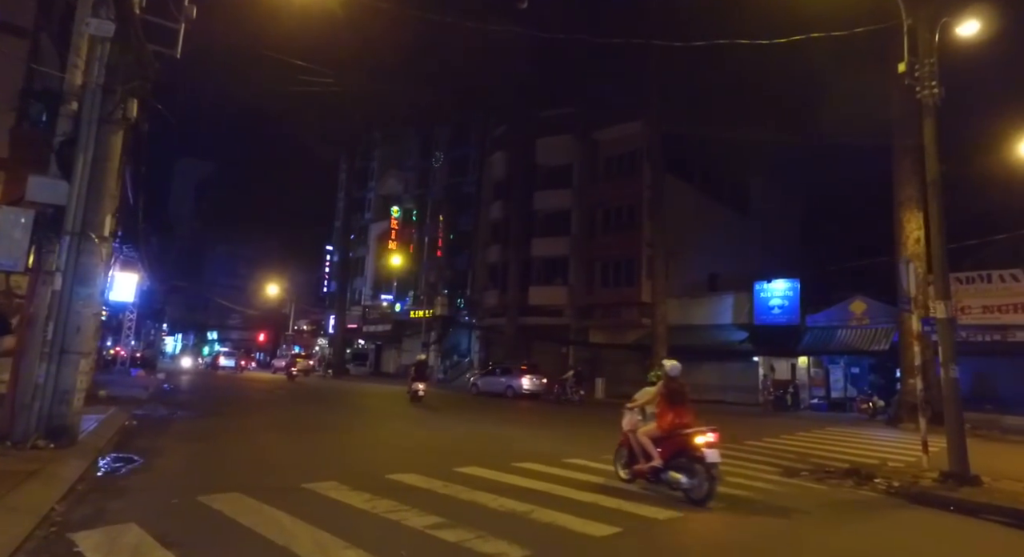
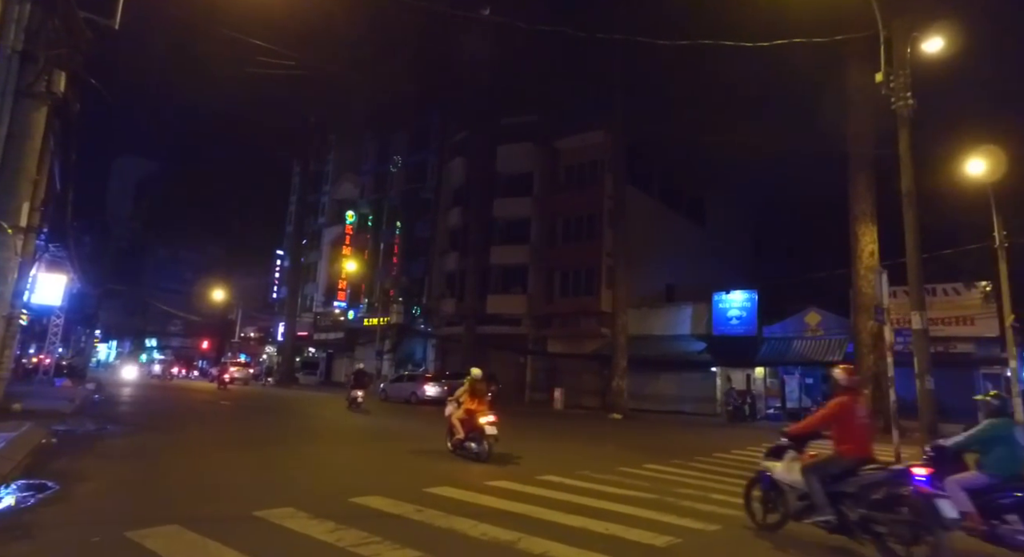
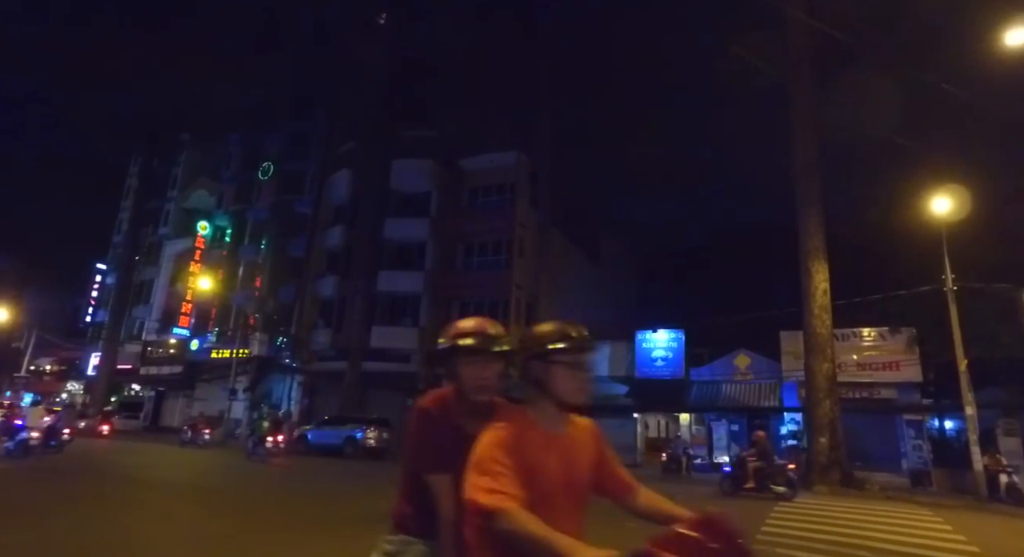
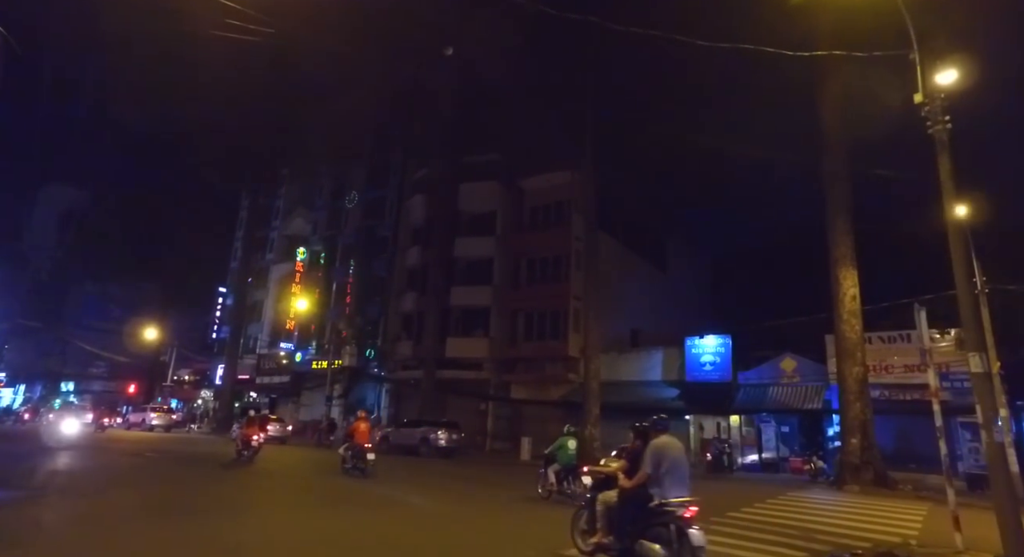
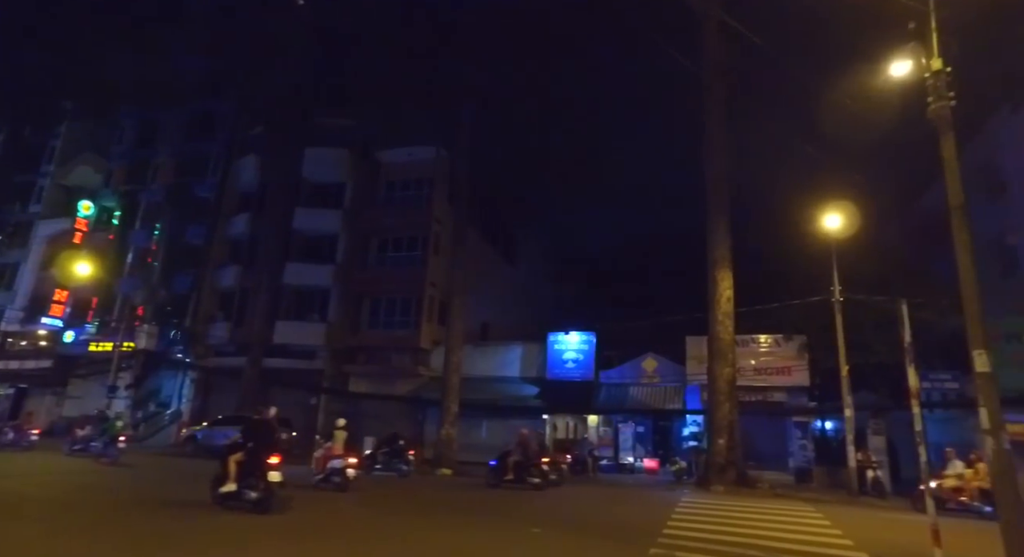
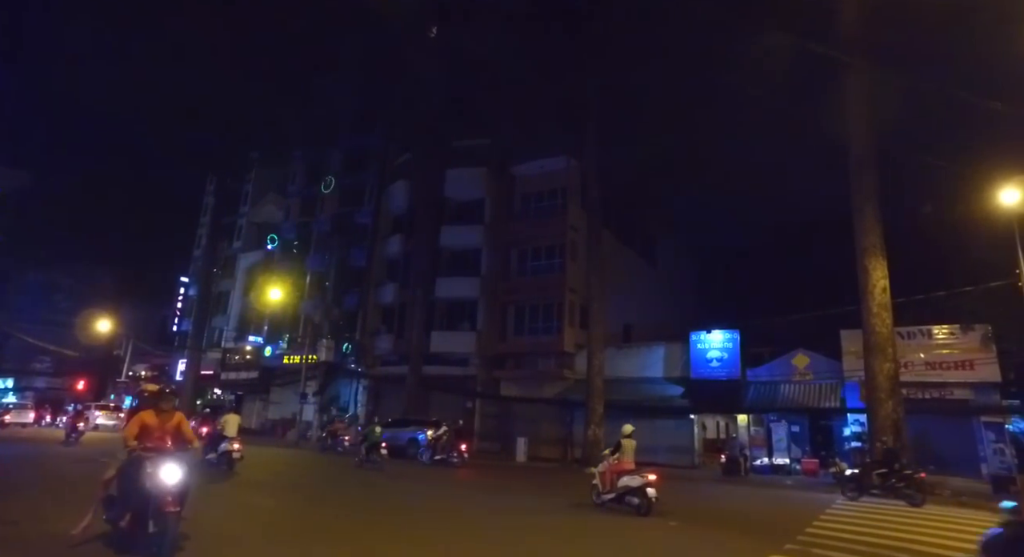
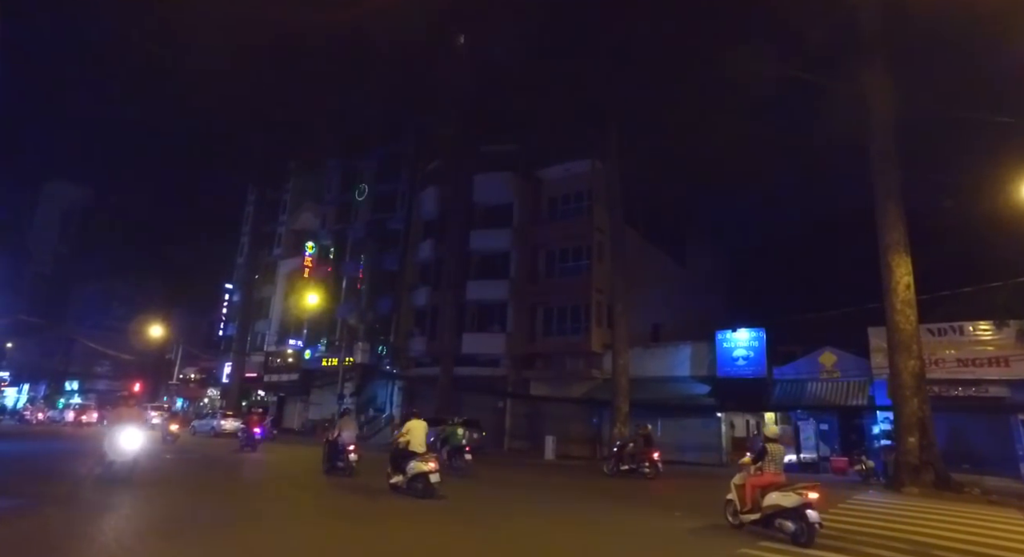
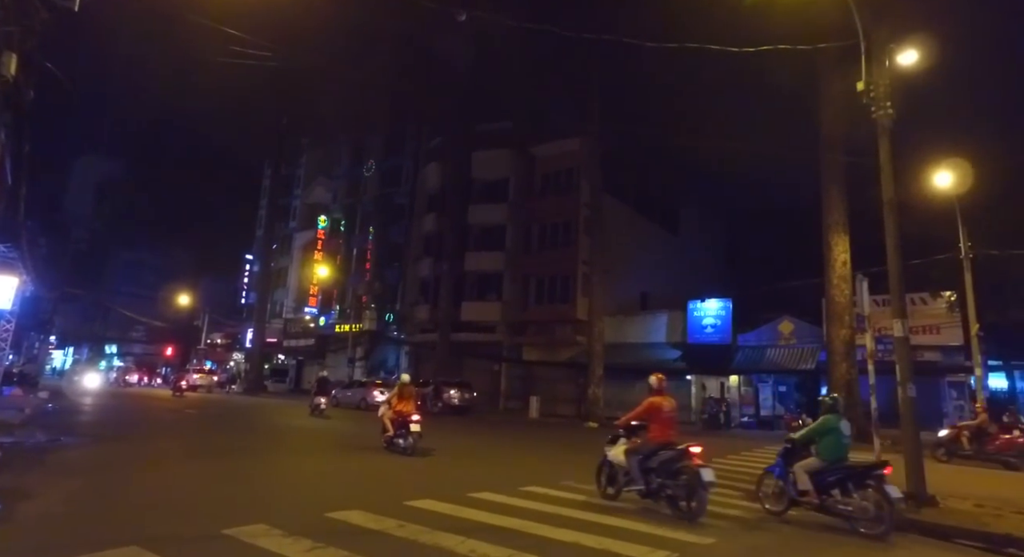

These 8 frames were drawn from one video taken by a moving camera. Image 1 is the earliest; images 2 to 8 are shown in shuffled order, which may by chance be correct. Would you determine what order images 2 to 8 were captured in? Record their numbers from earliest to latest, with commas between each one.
2, 8, 4, 7, 6, 3, 5
